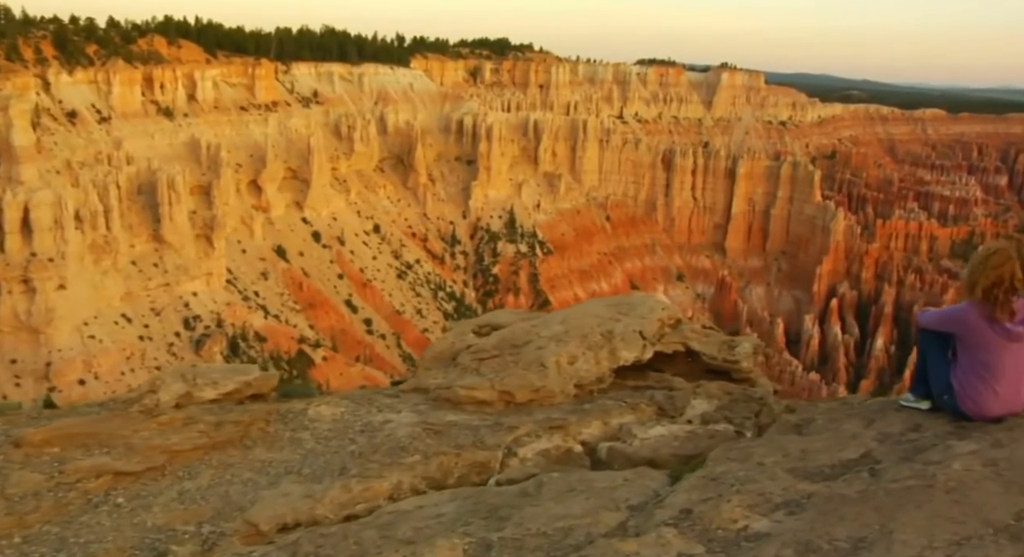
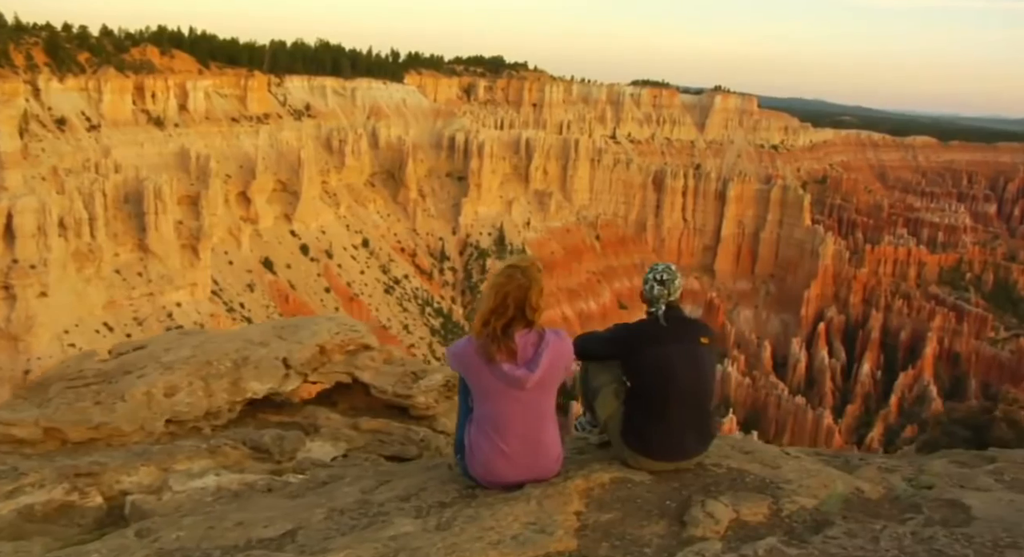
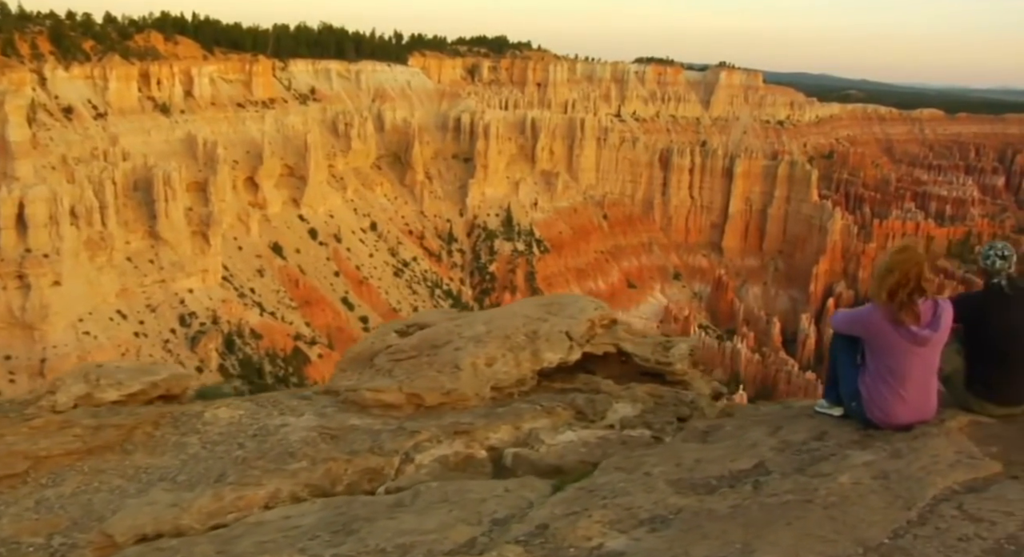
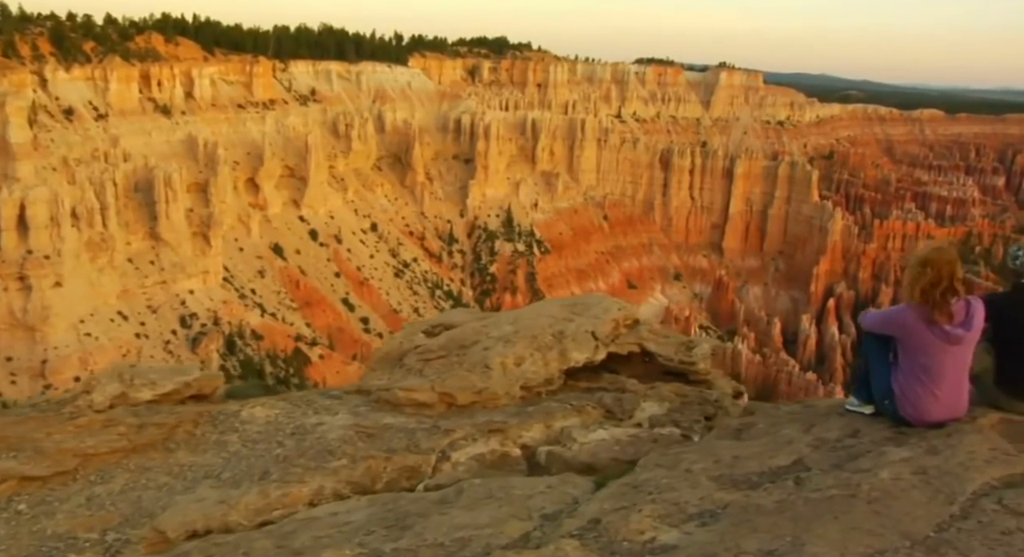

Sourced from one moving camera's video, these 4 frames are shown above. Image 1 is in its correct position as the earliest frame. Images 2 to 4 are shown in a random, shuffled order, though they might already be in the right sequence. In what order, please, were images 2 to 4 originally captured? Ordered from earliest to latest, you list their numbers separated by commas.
4, 3, 2
